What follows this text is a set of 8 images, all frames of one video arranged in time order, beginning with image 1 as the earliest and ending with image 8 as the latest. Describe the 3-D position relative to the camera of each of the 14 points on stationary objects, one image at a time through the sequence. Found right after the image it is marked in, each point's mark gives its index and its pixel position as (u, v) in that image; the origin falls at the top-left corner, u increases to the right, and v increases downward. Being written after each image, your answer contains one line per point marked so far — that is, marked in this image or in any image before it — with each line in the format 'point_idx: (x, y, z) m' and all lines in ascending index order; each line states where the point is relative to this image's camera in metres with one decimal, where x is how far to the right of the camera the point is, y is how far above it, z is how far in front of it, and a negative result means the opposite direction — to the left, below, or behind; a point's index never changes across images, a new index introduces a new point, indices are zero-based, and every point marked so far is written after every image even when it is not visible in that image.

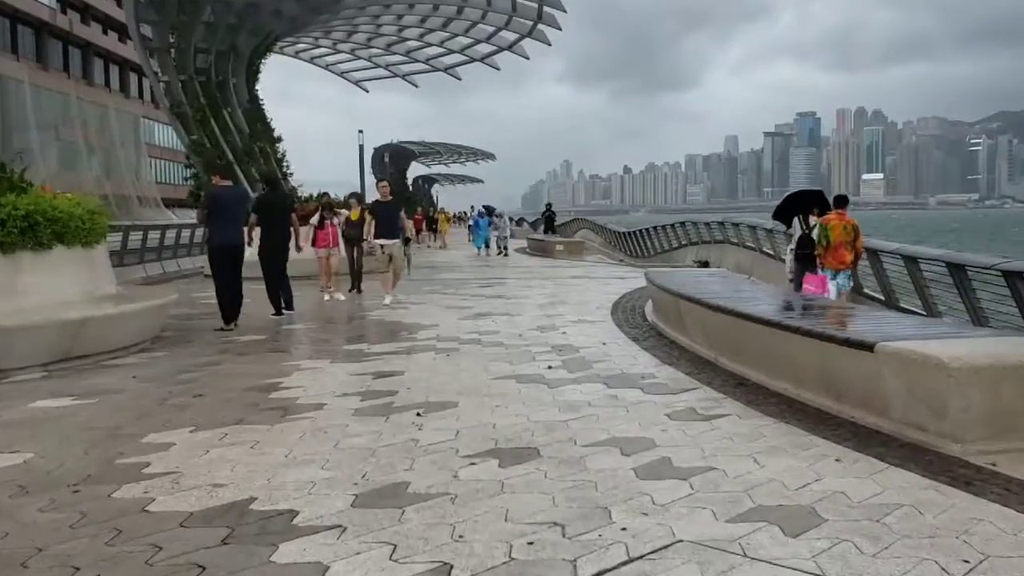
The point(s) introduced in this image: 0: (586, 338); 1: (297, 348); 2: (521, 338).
0: (+0.8, -0.5, +10.2) m
1: (-2.1, -0.6, +9.6) m
2: (+0.1, -0.5, +10.2) m
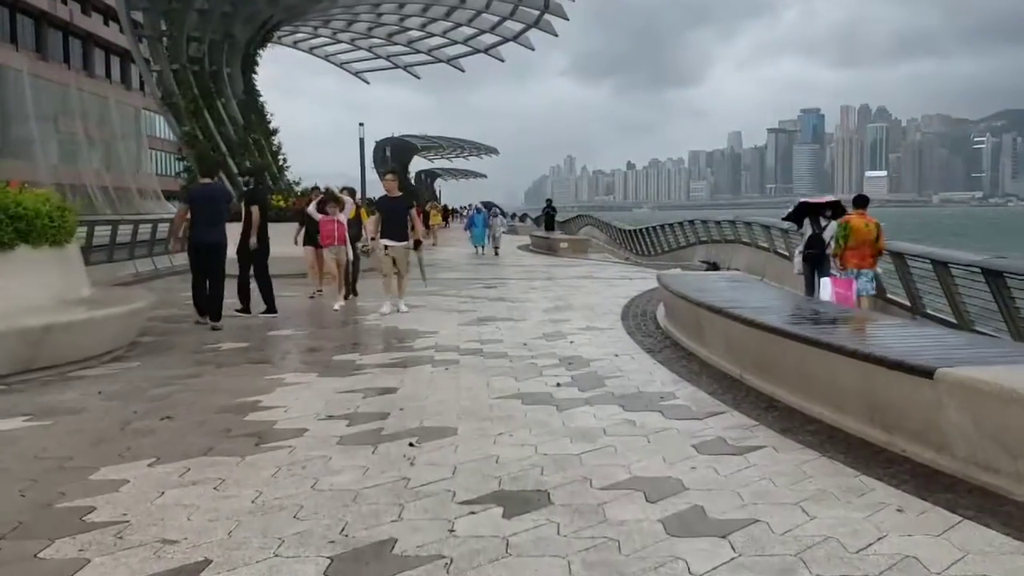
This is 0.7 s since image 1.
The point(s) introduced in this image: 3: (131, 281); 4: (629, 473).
0: (+0.8, -0.6, +9.4) m
1: (-2.1, -0.7, +8.8) m
2: (+0.1, -0.6, +9.4) m
3: (-7.6, +0.1, +19.2) m
4: (+0.6, -1.0, +5.1) m
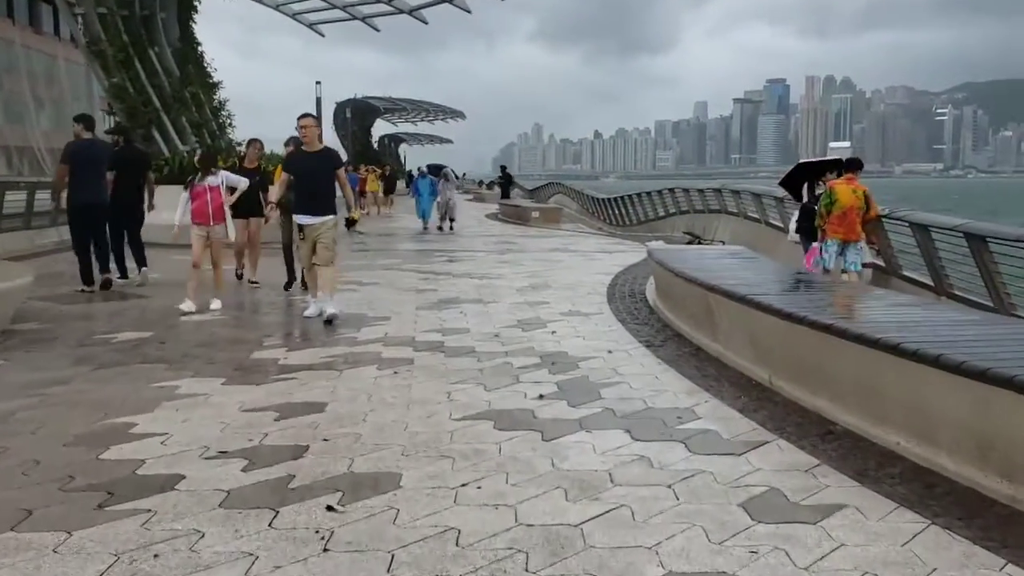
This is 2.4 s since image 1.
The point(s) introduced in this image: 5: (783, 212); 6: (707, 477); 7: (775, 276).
0: (+0.6, -0.4, +7.6) m
1: (-2.3, -0.5, +7.0) m
2: (-0.1, -0.4, +7.6) m
3: (-8.2, +0.6, +17.1) m
4: (+0.5, -0.9, +3.3) m
5: (+4.5, +1.3, +16.3) m
6: (+0.9, -0.8, +4.3) m
7: (+2.6, +0.1, +9.5) m
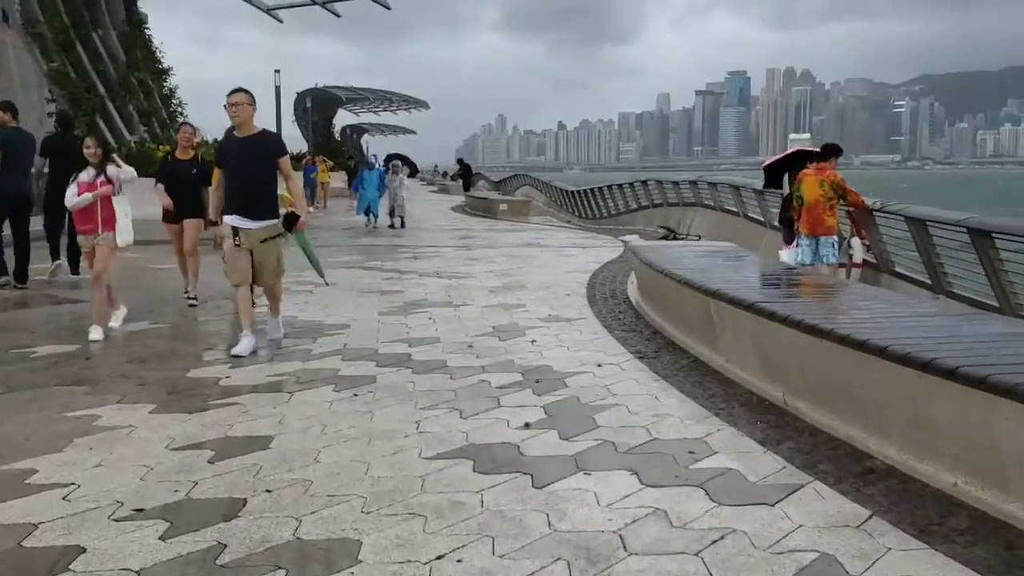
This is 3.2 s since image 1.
0: (+0.4, -0.5, +6.8) m
1: (-2.5, -0.5, +6.0) m
2: (-0.3, -0.5, +6.8) m
3: (-8.7, +0.6, +16.0) m
4: (+0.5, -1.0, +2.5) m
5: (+4.0, +1.4, +15.6) m
6: (+0.8, -0.9, +3.5) m
7: (+2.3, +0.1, +8.7) m
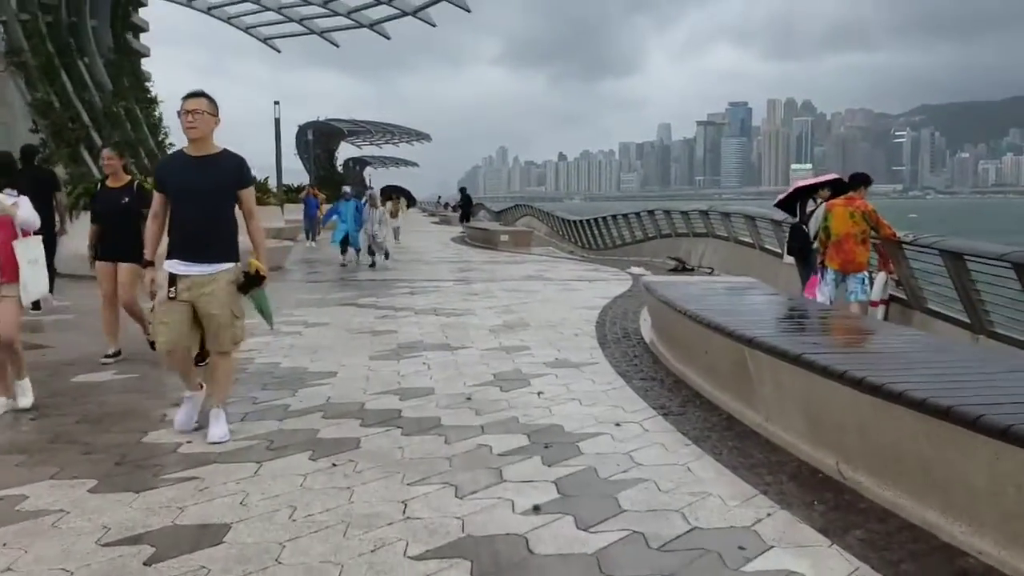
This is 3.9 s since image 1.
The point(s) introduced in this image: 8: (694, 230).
0: (+0.4, -0.8, +6.0) m
1: (-2.4, -0.8, +5.2) m
2: (-0.3, -0.8, +5.9) m
3: (-8.6, 0.0, +15.2) m
4: (+0.5, -1.2, +1.6) m
5: (+4.1, +0.8, +14.8) m
6: (+0.8, -1.1, +2.6) m
7: (+2.4, -0.2, +7.9) m
8: (+3.7, +1.2, +19.6) m
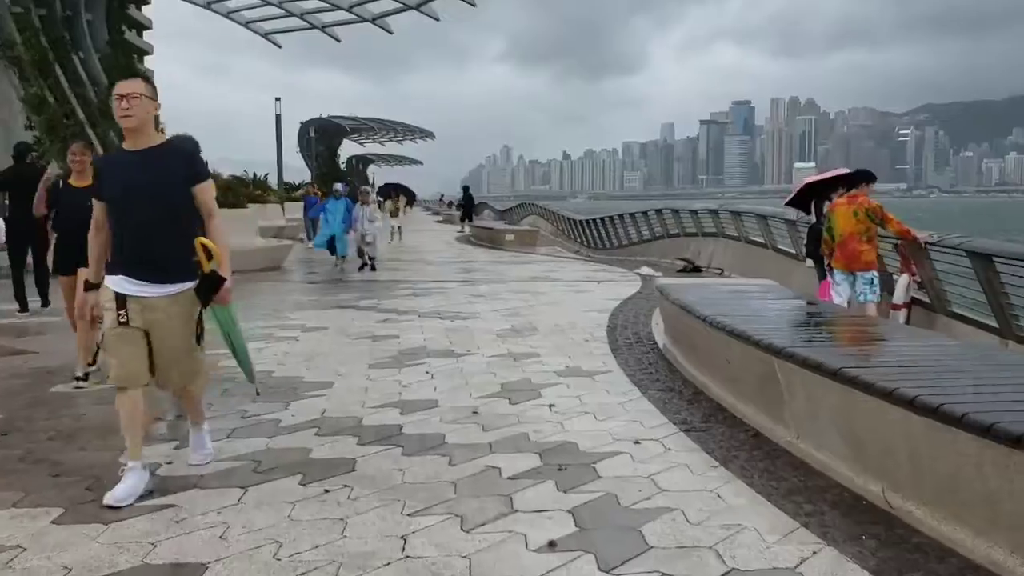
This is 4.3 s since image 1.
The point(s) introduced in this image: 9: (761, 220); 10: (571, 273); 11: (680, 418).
0: (+0.5, -0.8, +5.5) m
1: (-2.4, -0.9, +4.8) m
2: (-0.2, -0.8, +5.5) m
3: (-8.5, 0.0, +14.8) m
4: (+0.6, -1.2, +1.2) m
5: (+4.2, +0.8, +14.4) m
6: (+0.9, -1.1, +2.2) m
7: (+2.4, -0.3, +7.4) m
8: (+3.8, +1.2, +19.2) m
9: (+4.0, +1.1, +15.7) m
10: (+1.1, +0.3, +17.3) m
11: (+1.0, -0.8, +5.8) m
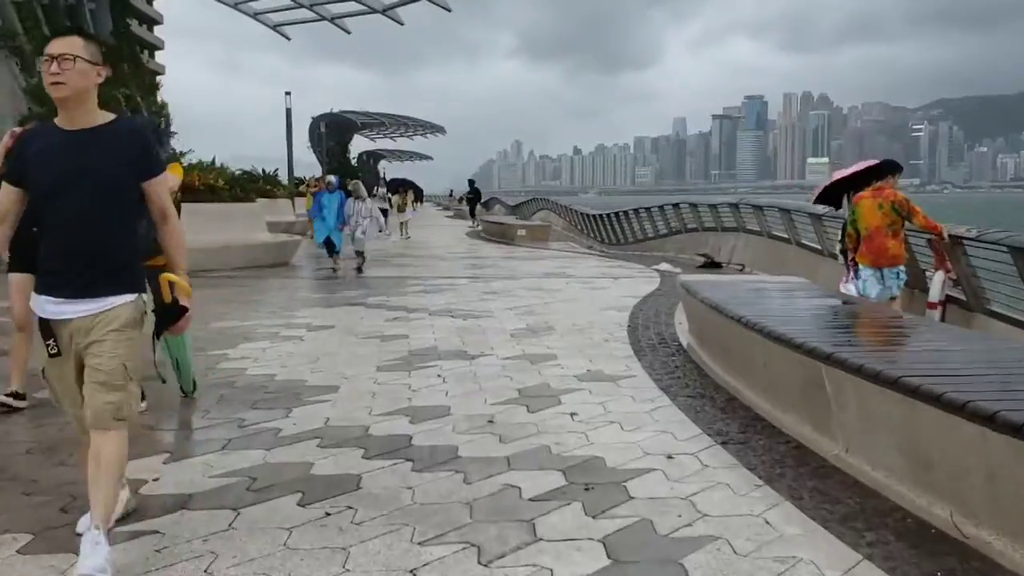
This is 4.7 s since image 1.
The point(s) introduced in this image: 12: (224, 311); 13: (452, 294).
0: (+0.6, -0.8, +5.0) m
1: (-2.3, -0.8, +4.3) m
2: (-0.1, -0.8, +5.0) m
3: (-8.3, +0.1, +14.4) m
4: (+0.6, -1.2, +0.7) m
5: (+4.4, +0.8, +13.8) m
6: (+0.9, -1.1, +1.7) m
7: (+2.6, -0.3, +6.9) m
8: (+4.0, +1.2, +18.7) m
9: (+4.3, +1.2, +15.2) m
10: (+1.3, +0.3, +16.9) m
11: (+1.1, -0.8, +5.3) m
12: (-3.1, -0.2, +10.4) m
13: (-0.8, -0.1, +12.4) m
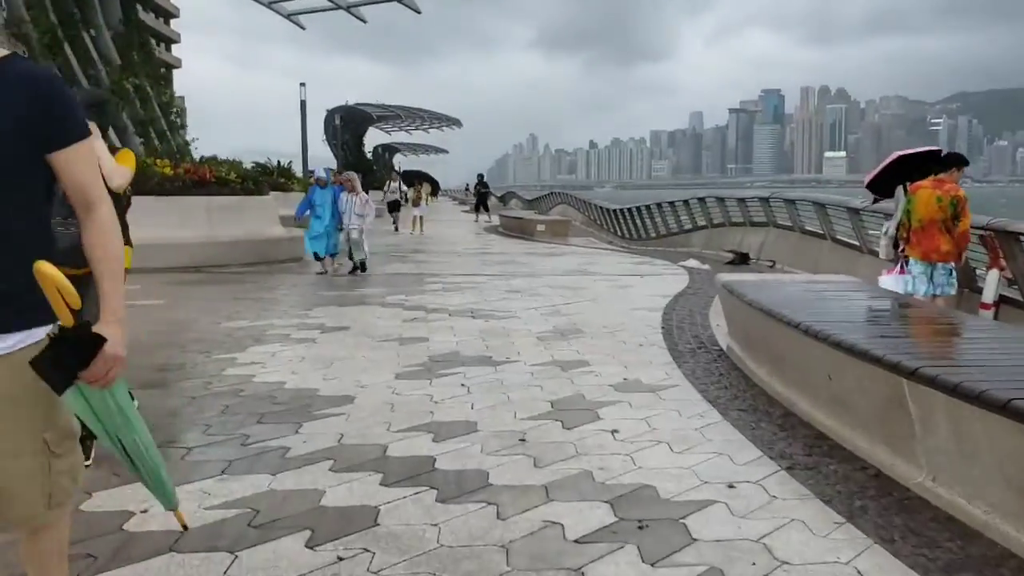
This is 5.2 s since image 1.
0: (+0.8, -0.8, +4.4) m
1: (-2.1, -0.9, +3.8) m
2: (+0.1, -0.8, +4.4) m
3: (-8.0, +0.1, +14.0) m
4: (+0.7, -1.3, +0.1) m
5: (+4.7, +0.9, +13.2) m
6: (+1.1, -1.2, +1.1) m
7: (+2.8, -0.3, +6.3) m
8: (+4.4, +1.3, +18.0) m
9: (+4.6, +1.2, +14.6) m
10: (+1.7, +0.4, +16.2) m
11: (+1.3, -0.8, +4.7) m
12: (-2.8, -0.2, +9.8) m
13: (-0.5, 0.0, +11.8) m
